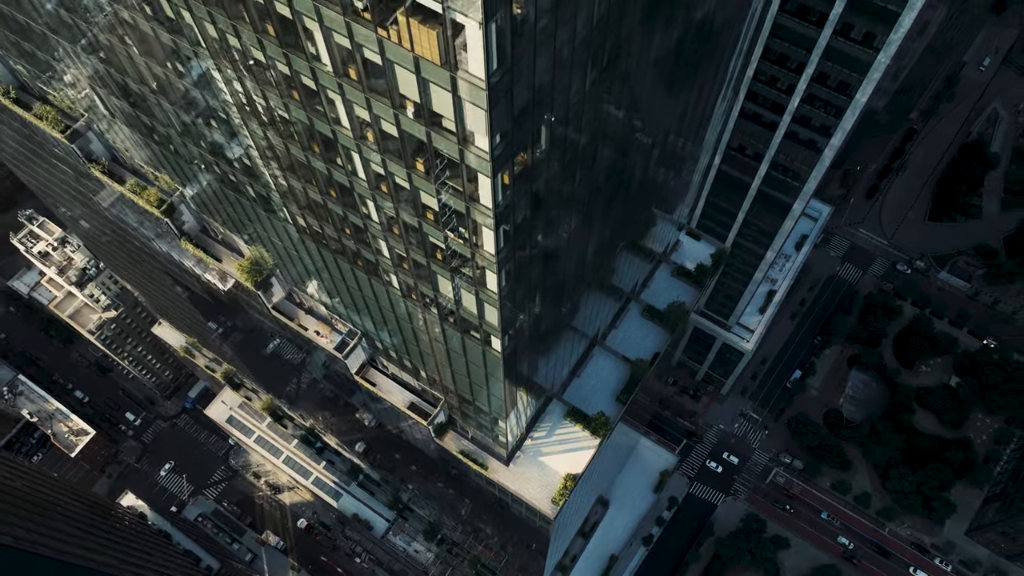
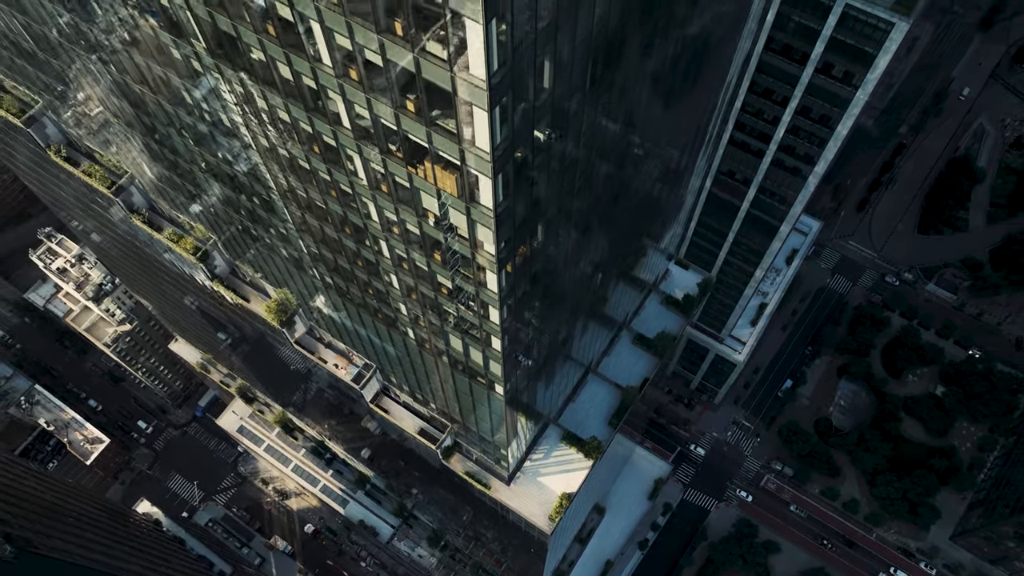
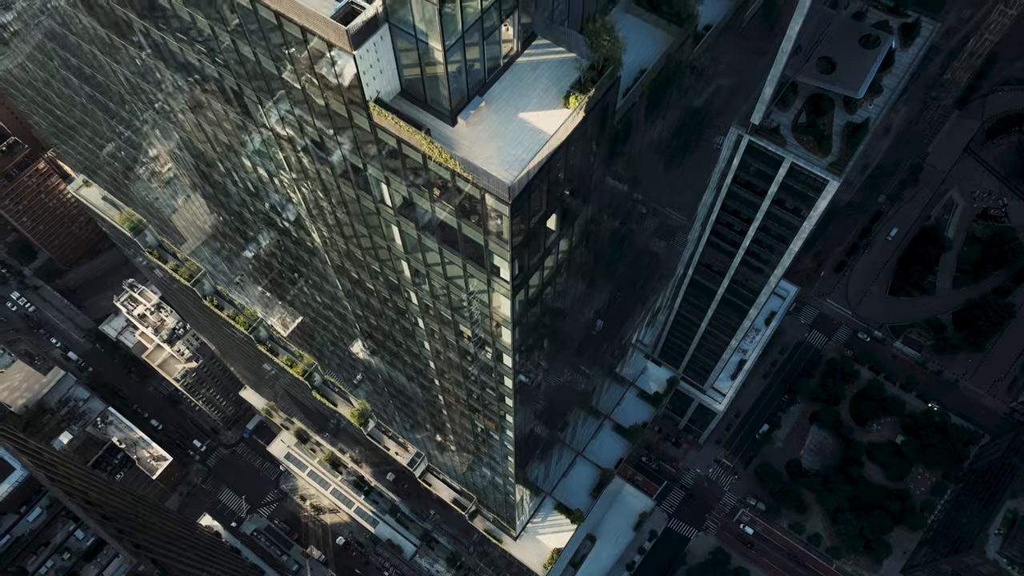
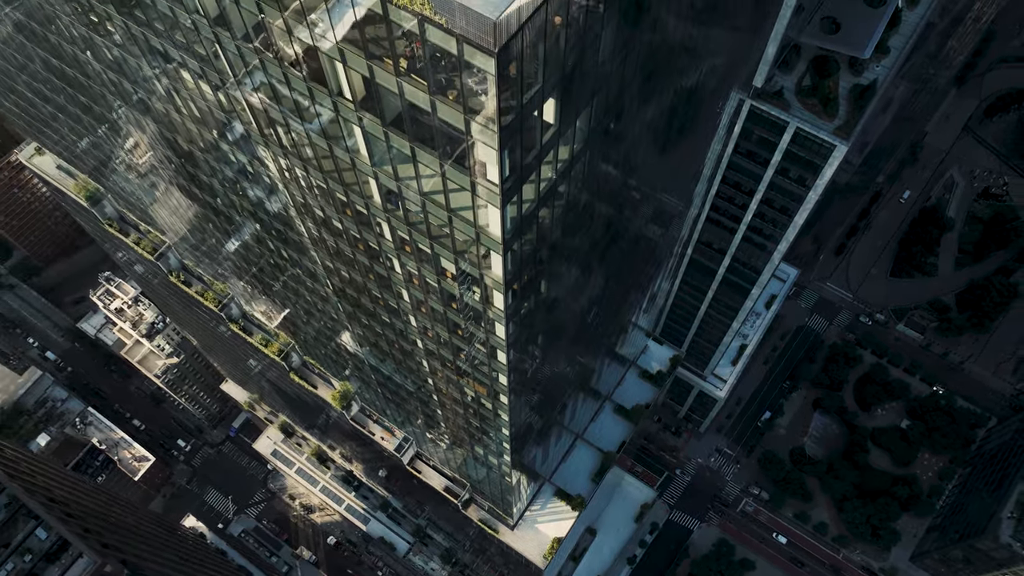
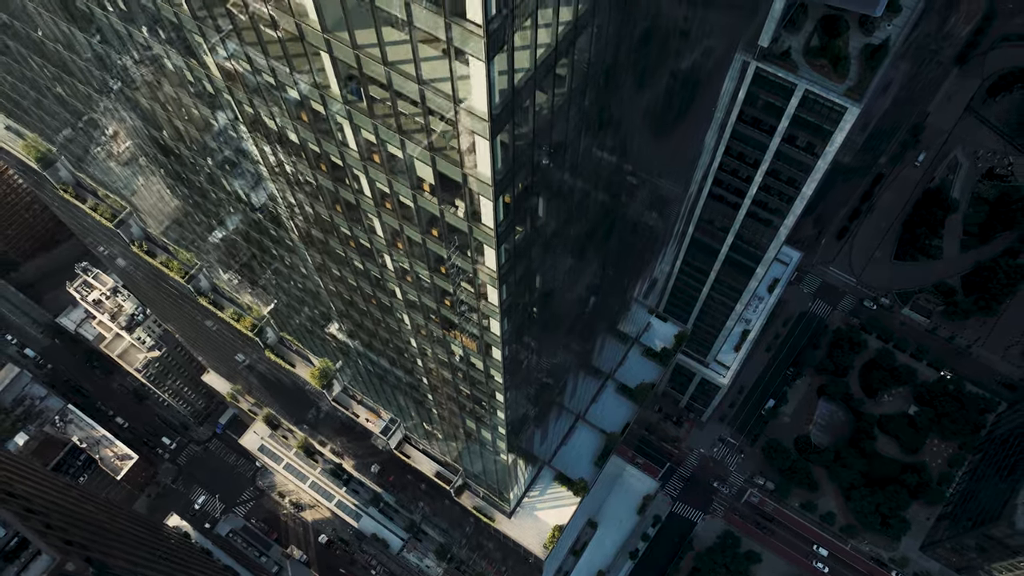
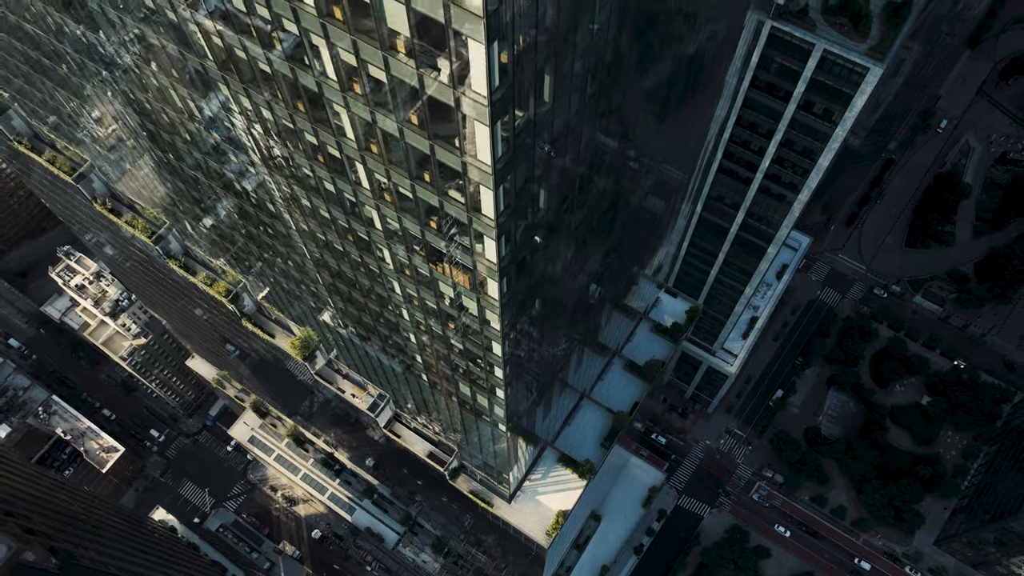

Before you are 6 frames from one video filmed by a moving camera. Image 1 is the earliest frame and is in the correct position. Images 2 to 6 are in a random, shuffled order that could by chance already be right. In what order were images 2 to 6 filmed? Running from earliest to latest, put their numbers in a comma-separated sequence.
2, 6, 5, 4, 3
